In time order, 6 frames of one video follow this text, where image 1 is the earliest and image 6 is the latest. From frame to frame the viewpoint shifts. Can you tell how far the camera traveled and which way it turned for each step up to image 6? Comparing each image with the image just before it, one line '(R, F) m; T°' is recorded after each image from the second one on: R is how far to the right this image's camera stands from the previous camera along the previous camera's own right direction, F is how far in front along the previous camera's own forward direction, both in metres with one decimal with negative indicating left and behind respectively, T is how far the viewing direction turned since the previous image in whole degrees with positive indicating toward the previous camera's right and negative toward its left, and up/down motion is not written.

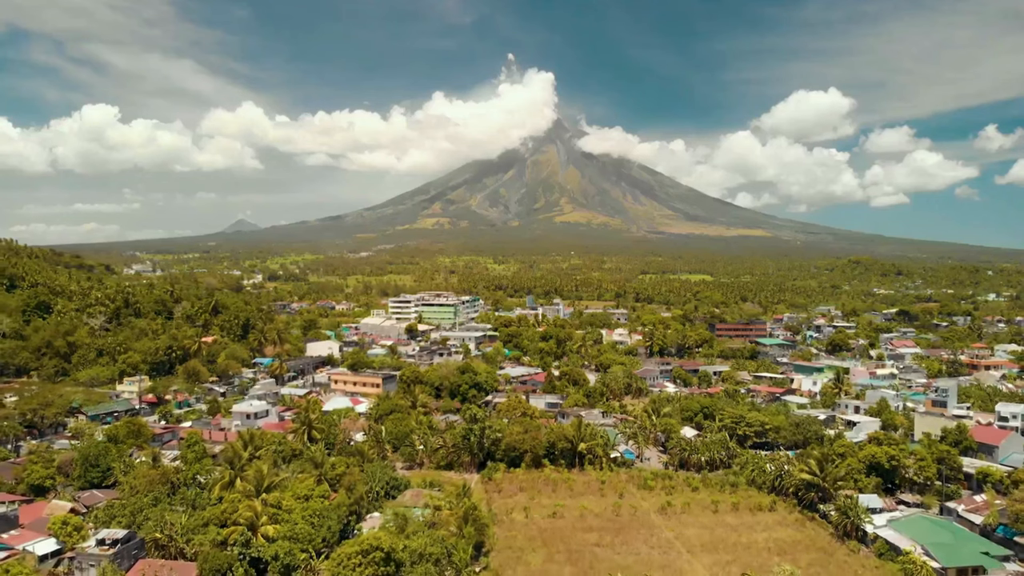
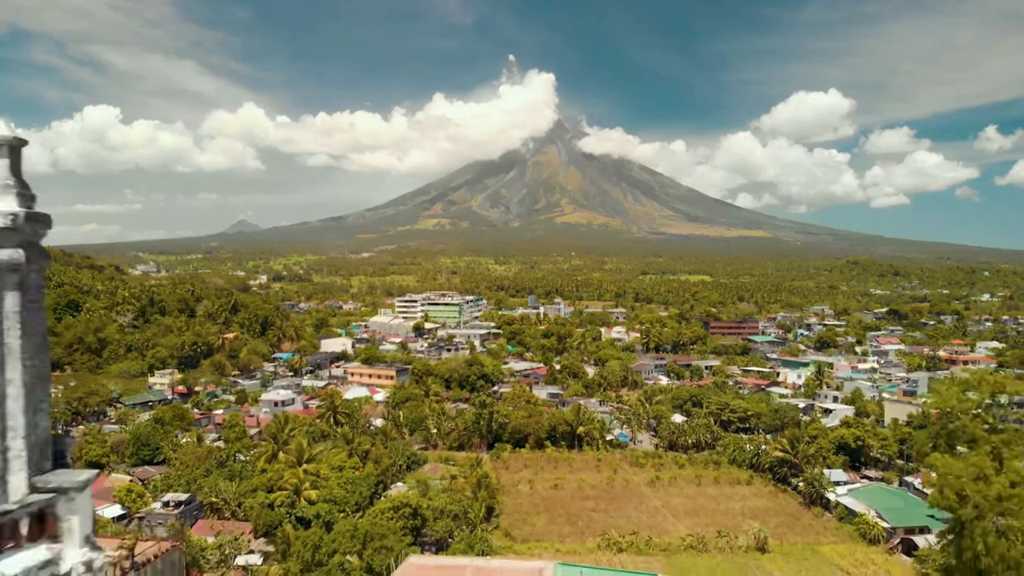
(-0.2, -3.0) m; 0°
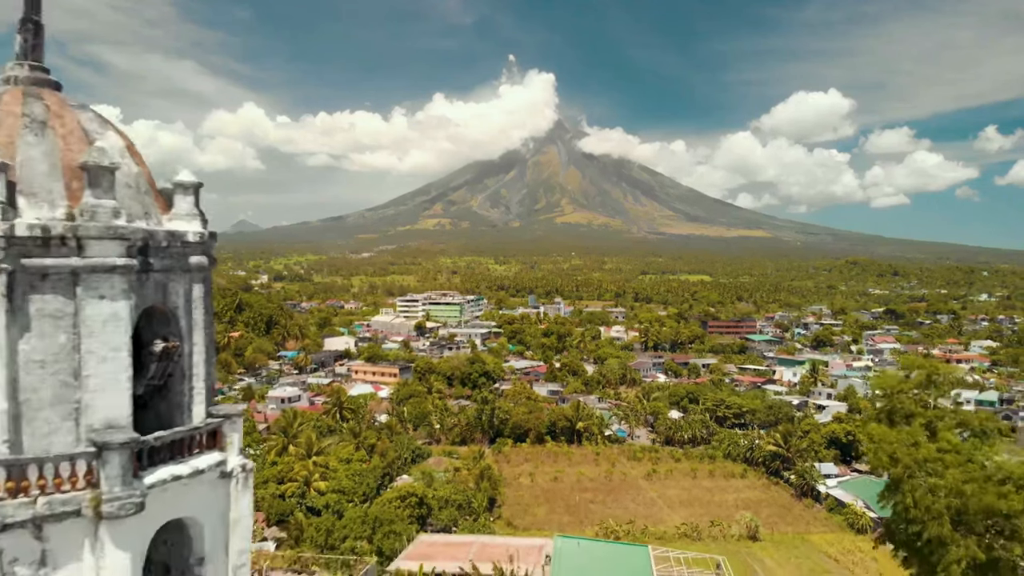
(-0.1, -0.9) m; 0°
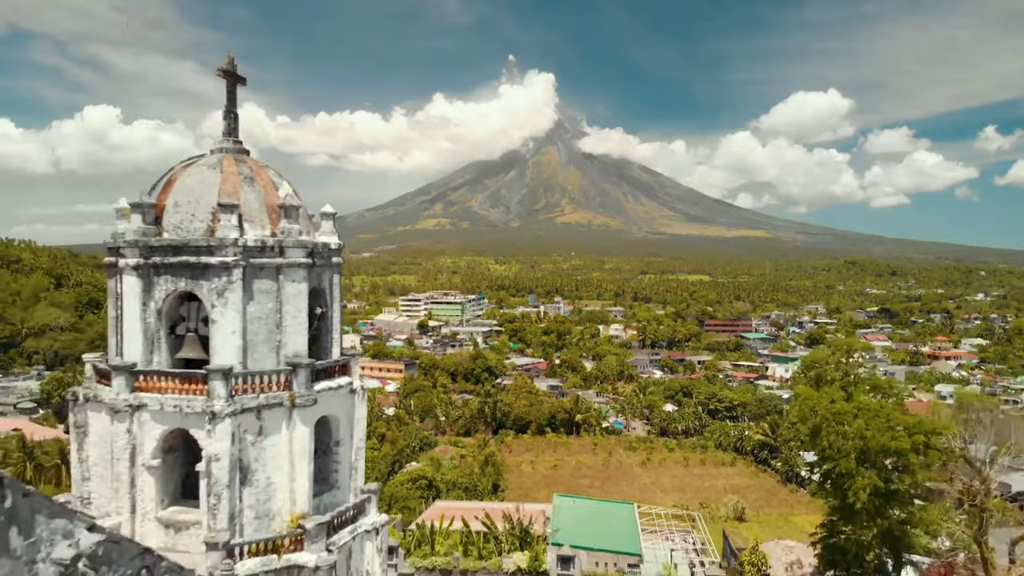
(-0.1, -1.5) m; 0°
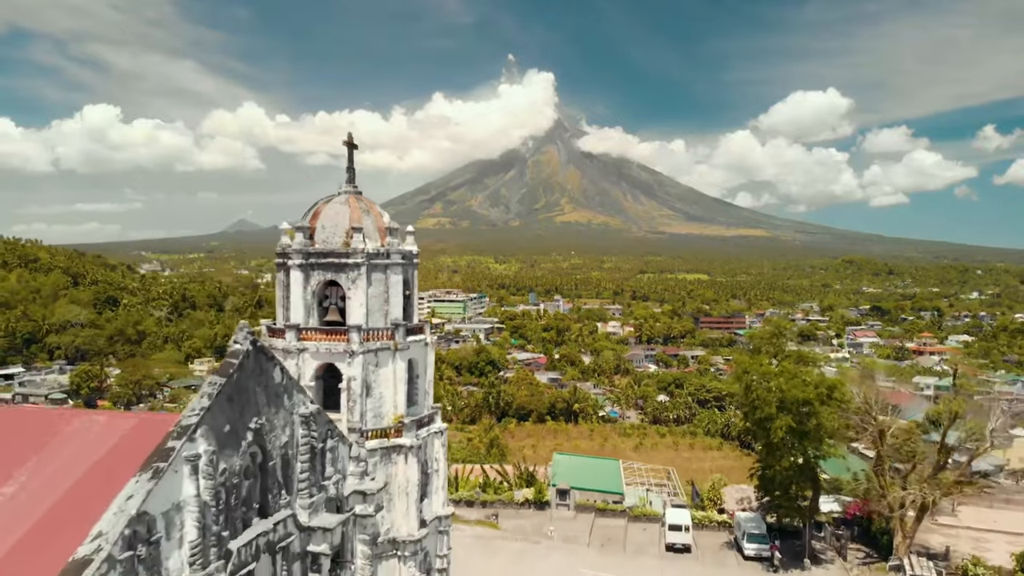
(-0.2, -2.3) m; 0°
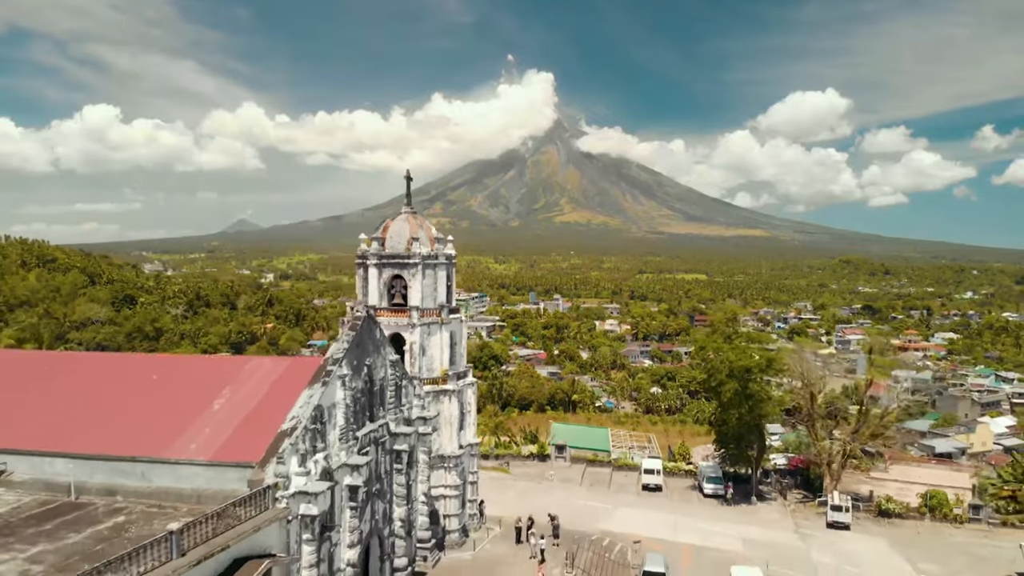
(-0.2, -2.5) m; 0°
